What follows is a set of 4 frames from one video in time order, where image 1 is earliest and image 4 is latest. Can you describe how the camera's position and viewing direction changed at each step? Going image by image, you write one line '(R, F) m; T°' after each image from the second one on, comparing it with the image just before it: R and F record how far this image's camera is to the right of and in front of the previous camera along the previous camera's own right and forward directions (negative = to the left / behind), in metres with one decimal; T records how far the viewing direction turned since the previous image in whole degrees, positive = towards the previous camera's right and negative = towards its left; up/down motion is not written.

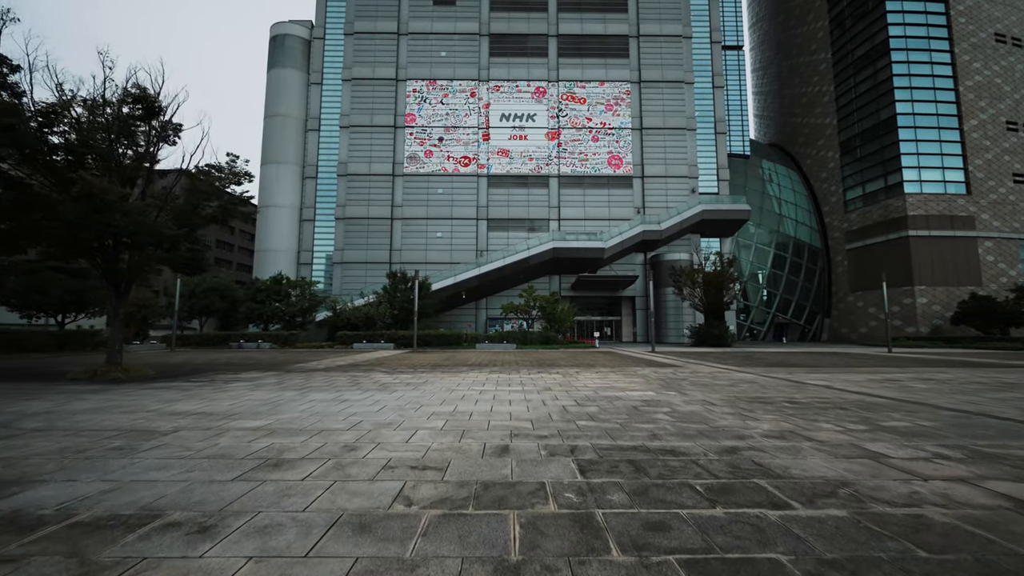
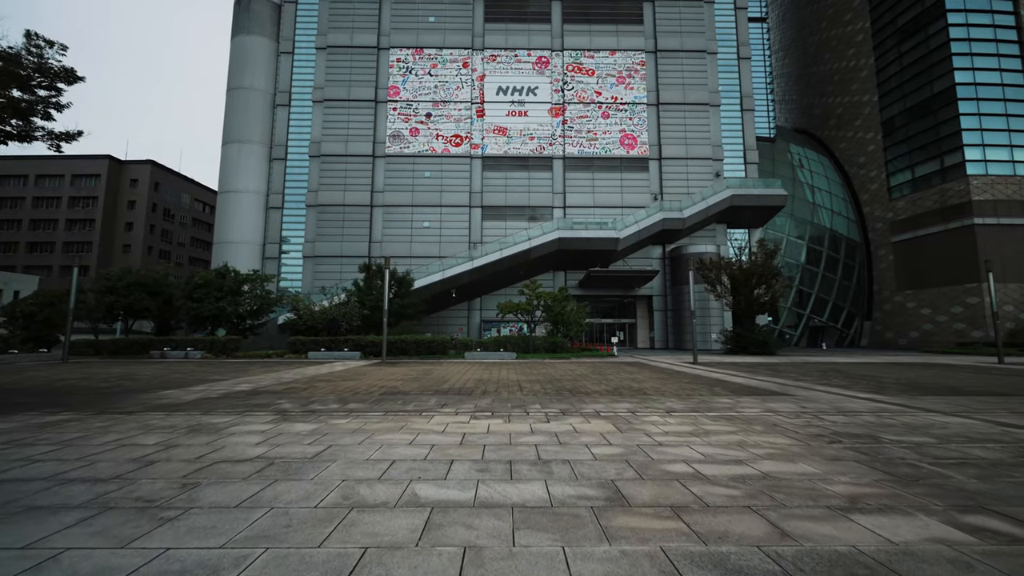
(-0.1, +5.8) m; 0°
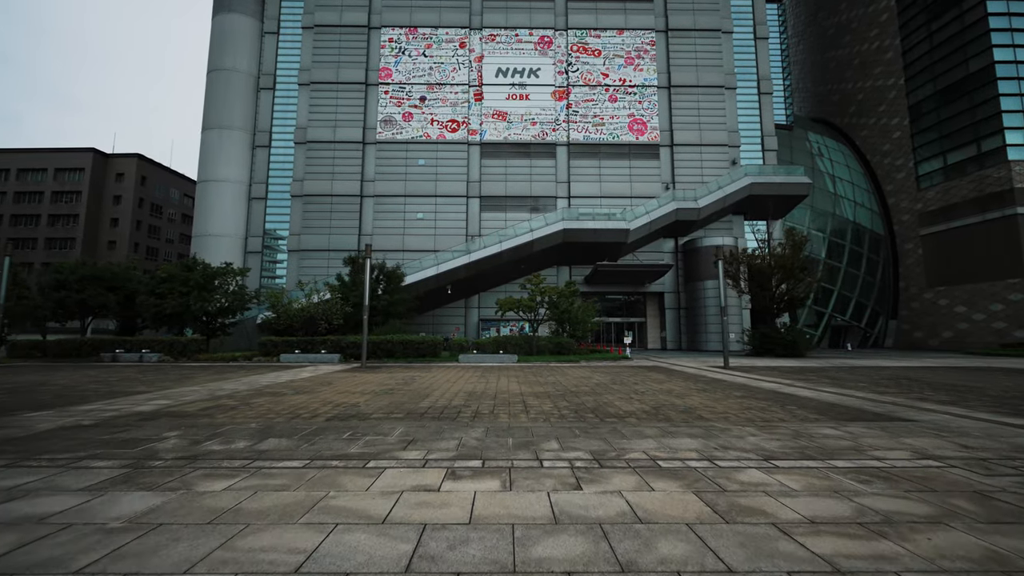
(0.0, +2.7) m; 0°
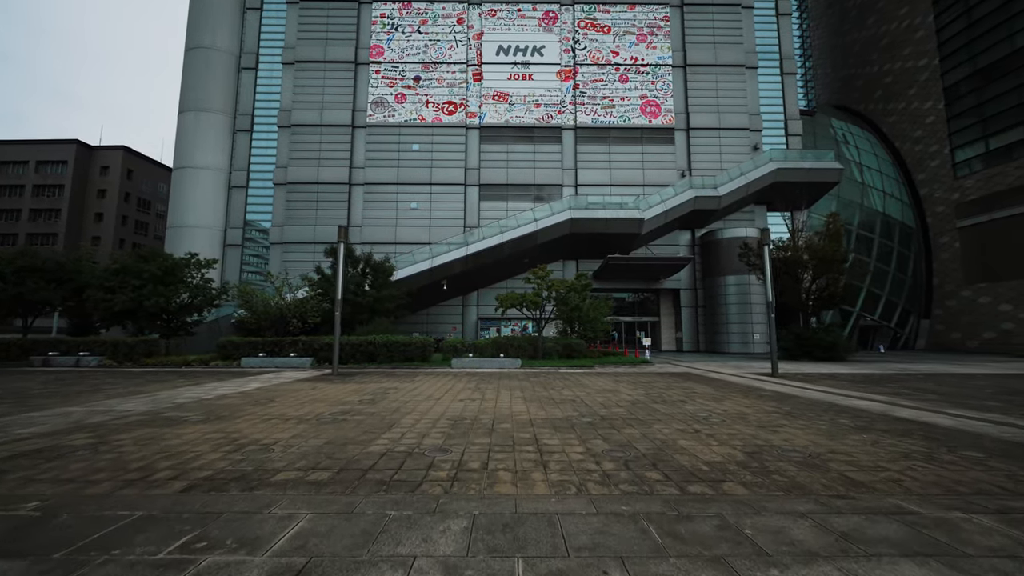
(-0.1, +2.8) m; 0°
